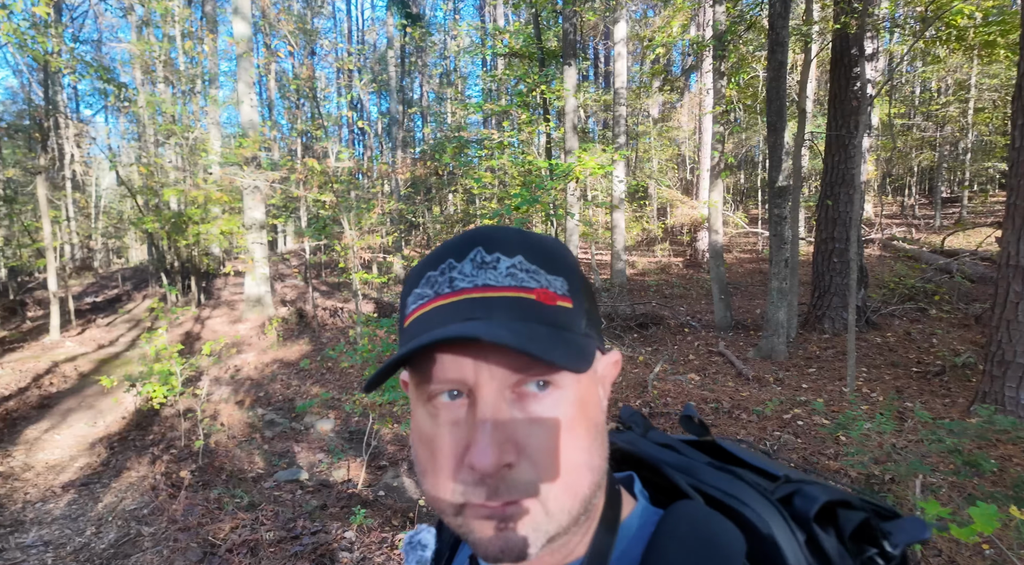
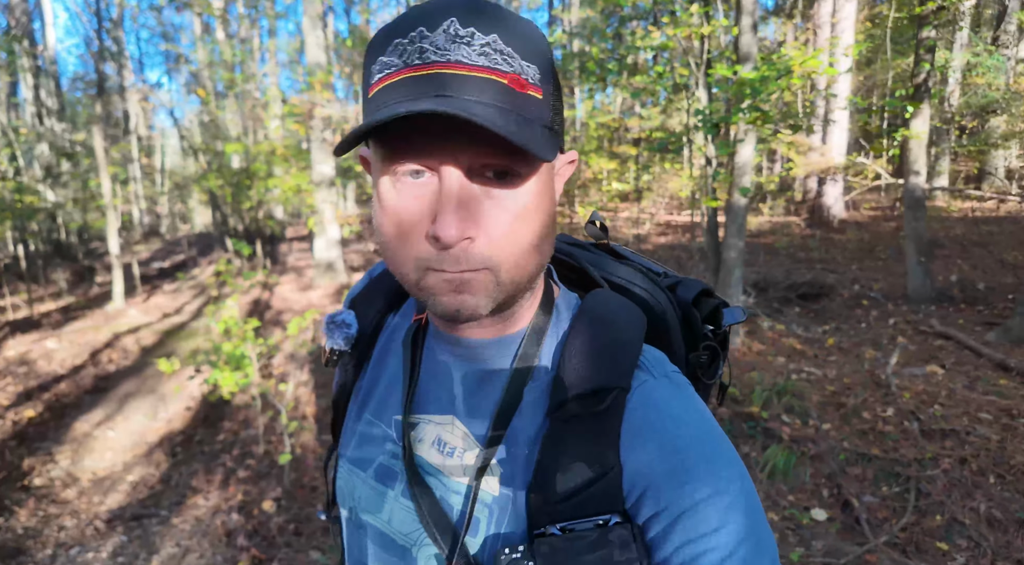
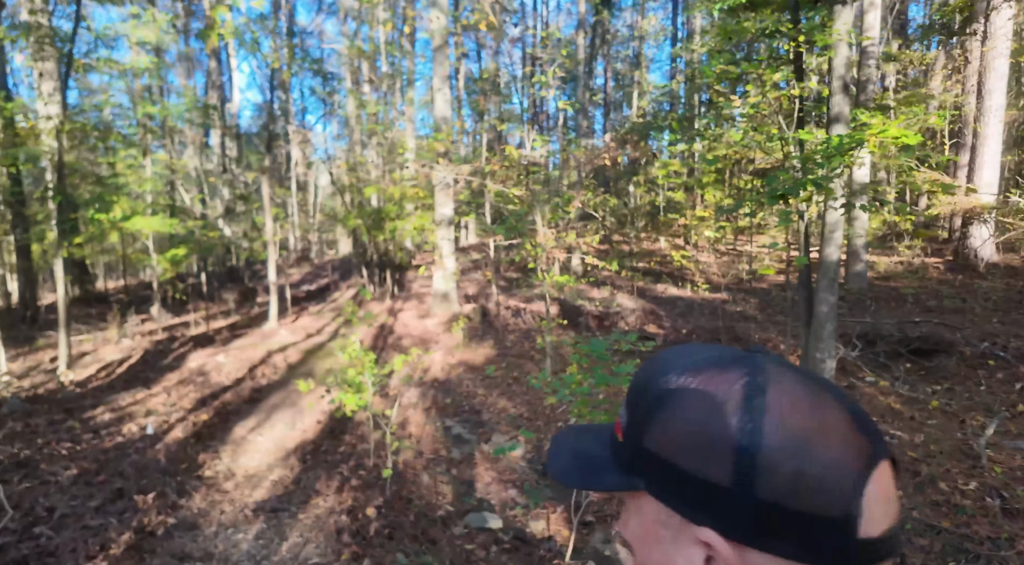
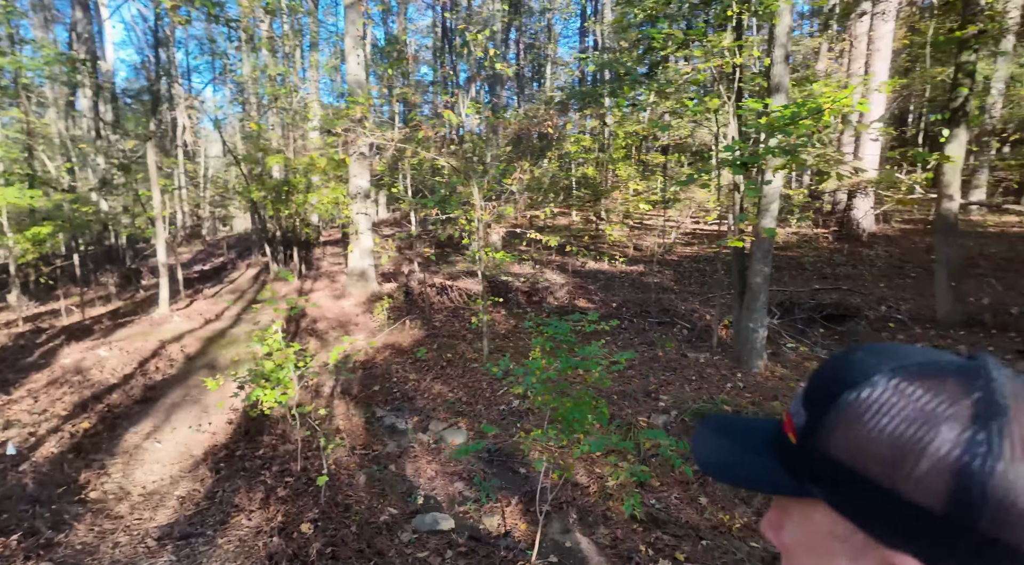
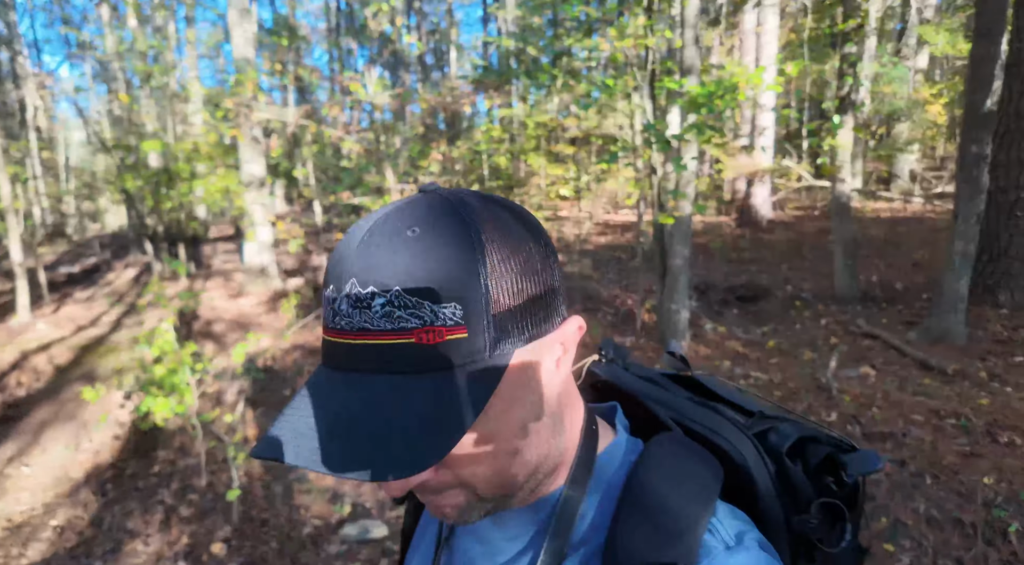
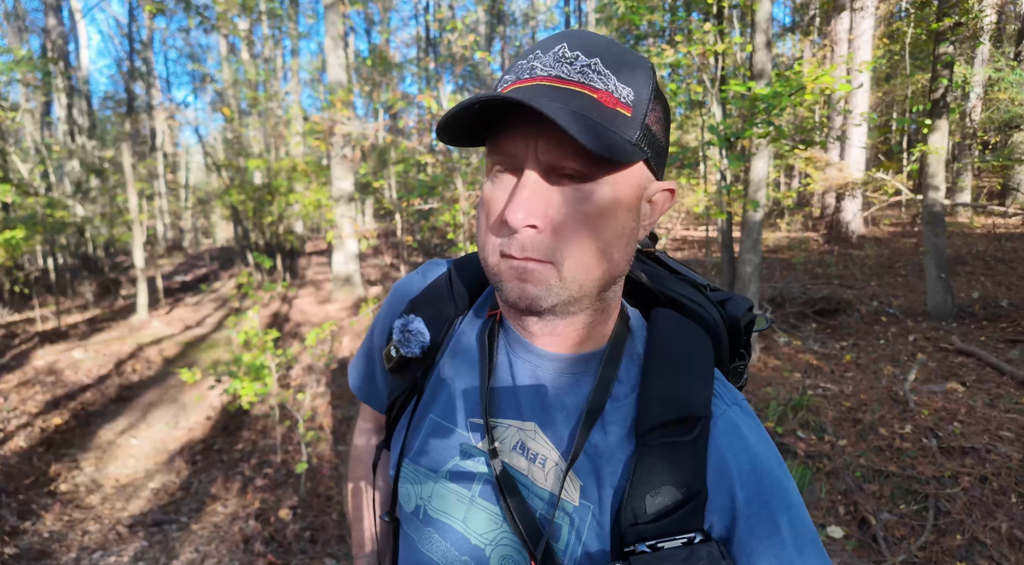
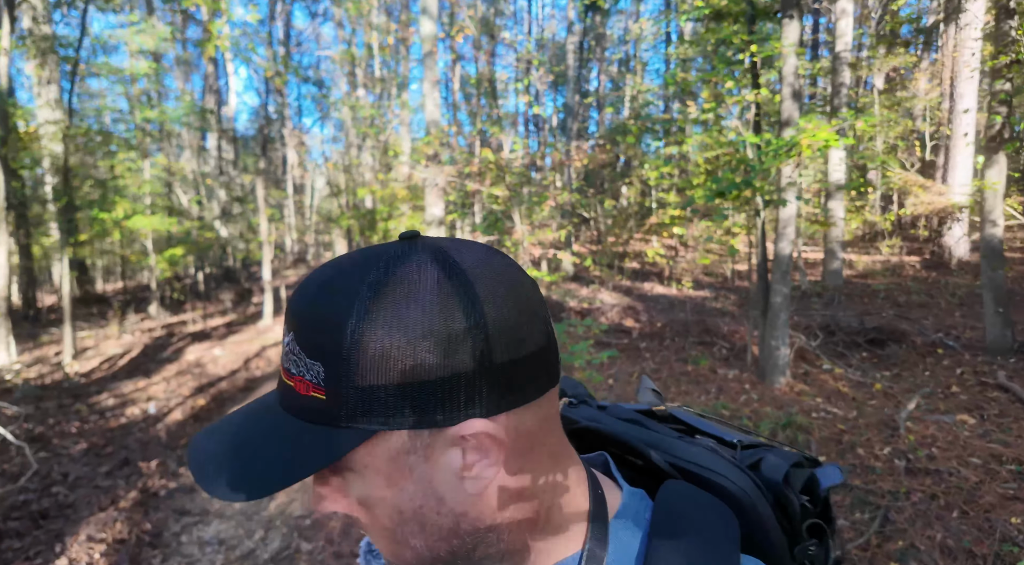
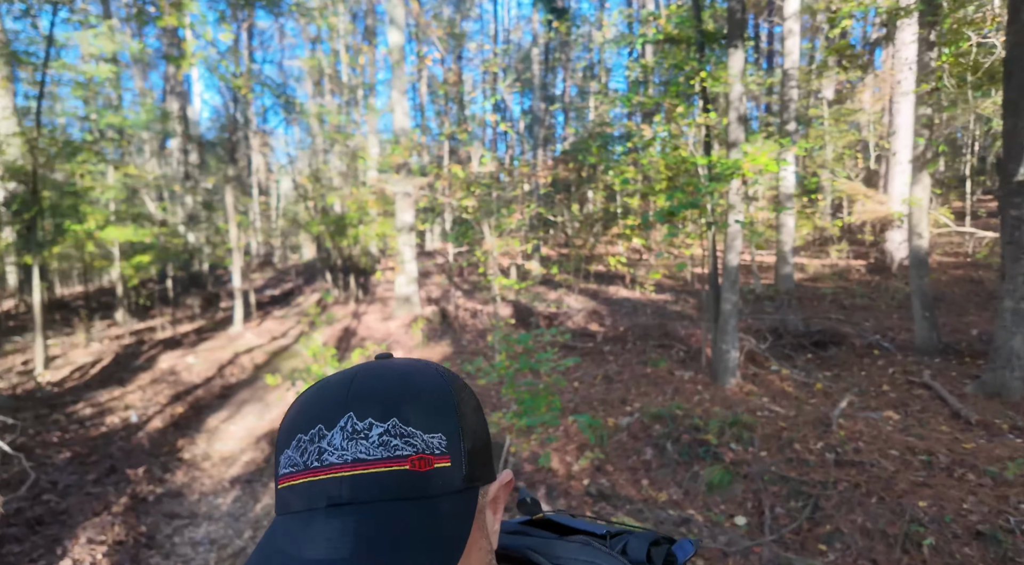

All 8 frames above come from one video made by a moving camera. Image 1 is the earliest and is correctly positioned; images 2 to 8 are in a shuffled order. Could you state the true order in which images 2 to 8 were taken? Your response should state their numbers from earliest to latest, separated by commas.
8, 7, 3, 4, 5, 2, 6
